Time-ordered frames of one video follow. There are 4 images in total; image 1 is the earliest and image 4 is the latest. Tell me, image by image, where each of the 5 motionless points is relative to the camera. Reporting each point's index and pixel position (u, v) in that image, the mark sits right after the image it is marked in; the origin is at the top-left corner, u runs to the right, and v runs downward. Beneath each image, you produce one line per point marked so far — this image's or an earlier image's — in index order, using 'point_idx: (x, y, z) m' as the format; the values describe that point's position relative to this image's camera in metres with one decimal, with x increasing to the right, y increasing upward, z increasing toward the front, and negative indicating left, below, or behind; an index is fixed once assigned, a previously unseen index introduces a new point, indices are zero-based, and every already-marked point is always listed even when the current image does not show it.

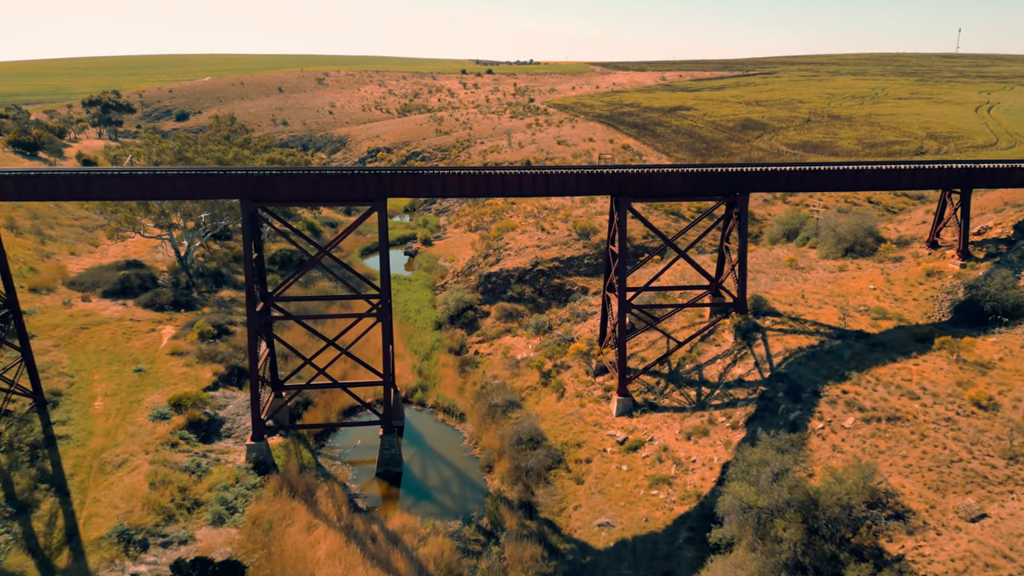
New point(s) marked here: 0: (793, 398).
0: (+10.1, -4.0, +19.1) m
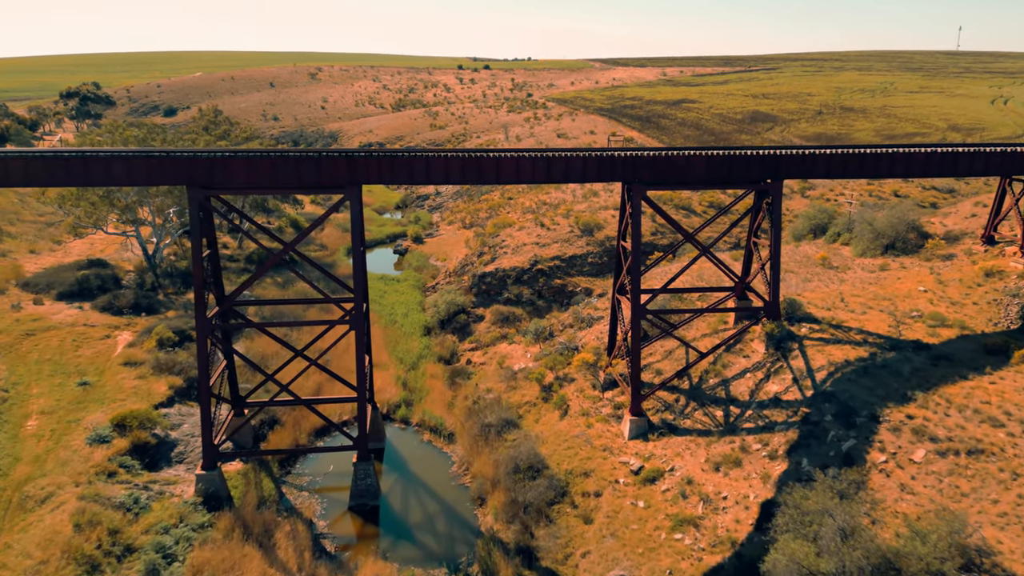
0: (+10.0, -4.1, +15.9) m
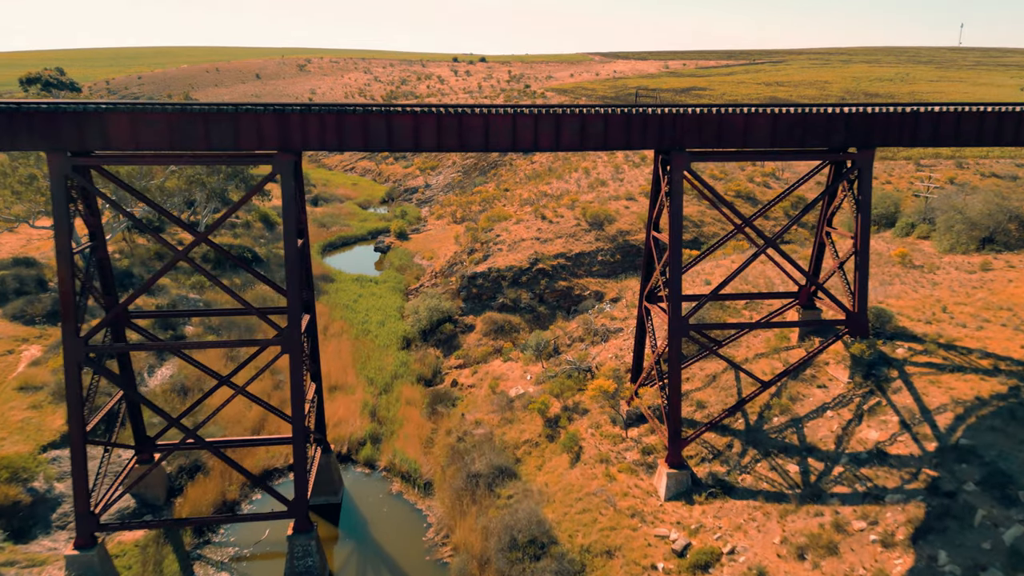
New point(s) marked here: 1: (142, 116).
0: (+9.9, -4.3, +10.7) m
1: (-9.1, +4.2, +13.1) m
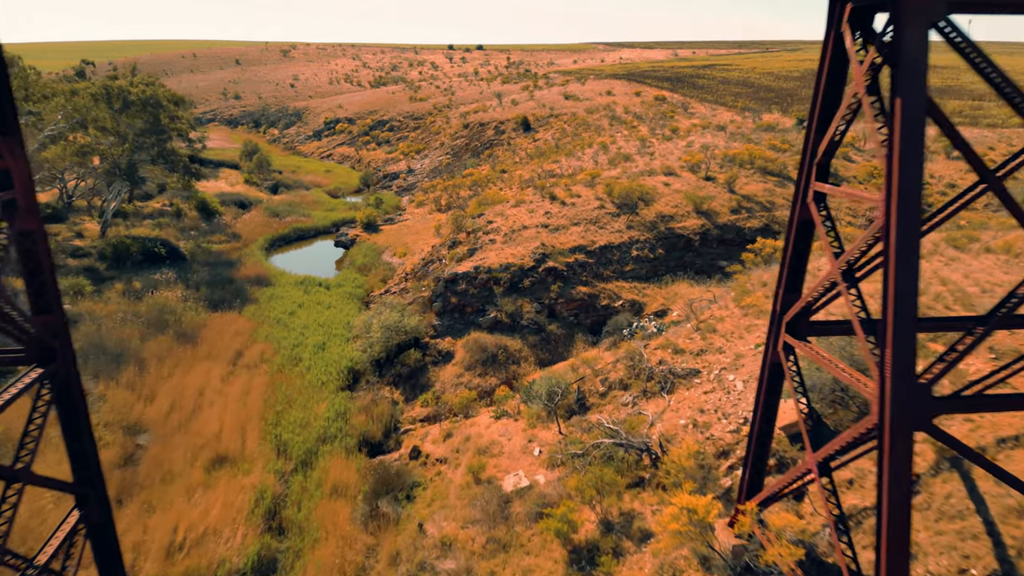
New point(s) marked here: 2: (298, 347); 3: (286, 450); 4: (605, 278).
0: (+9.8, -4.5, +2.3) m
1: (-9.1, +4.0, +4.6) m
2: (-7.8, -2.1, +19.5) m
3: (-6.0, -4.3, +14.1) m
4: (+3.3, +0.4, +18.5) m
